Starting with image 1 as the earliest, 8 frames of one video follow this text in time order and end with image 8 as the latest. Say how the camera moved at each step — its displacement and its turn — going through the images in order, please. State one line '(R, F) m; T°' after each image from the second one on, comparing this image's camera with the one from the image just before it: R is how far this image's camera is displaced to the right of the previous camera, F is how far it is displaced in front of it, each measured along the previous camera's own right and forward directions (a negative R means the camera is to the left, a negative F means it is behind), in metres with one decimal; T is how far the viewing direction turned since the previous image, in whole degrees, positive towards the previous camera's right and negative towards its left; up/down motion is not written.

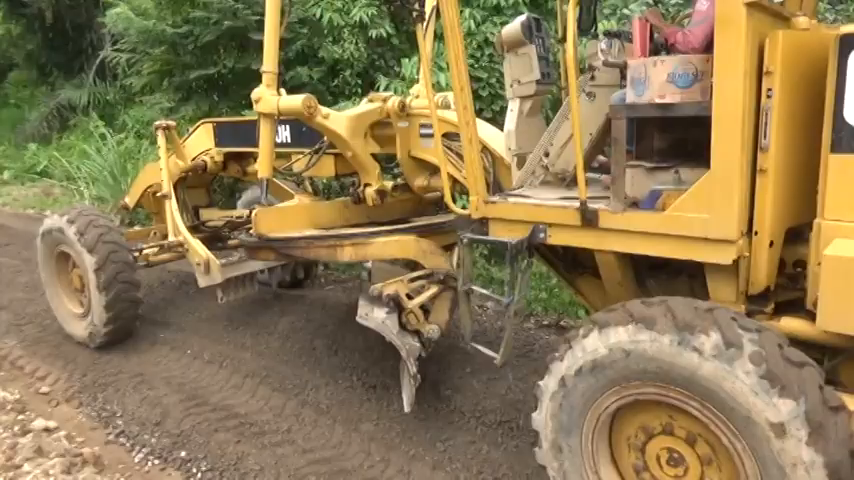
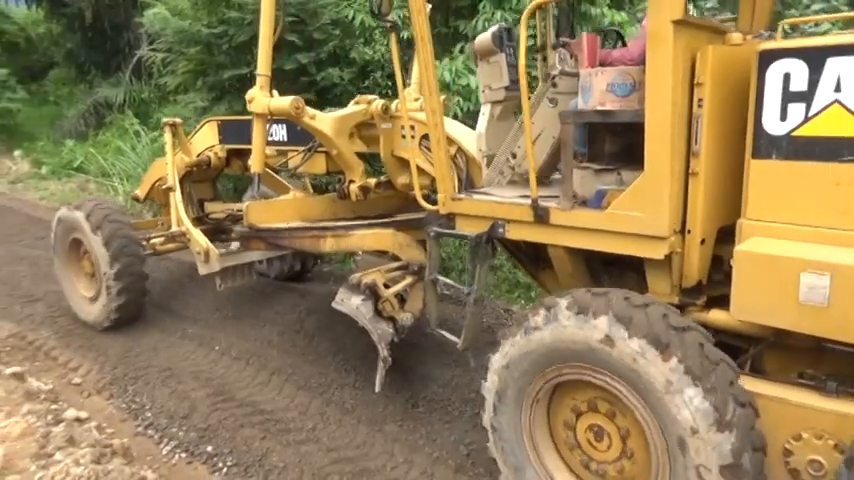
(+0.3, -0.3) m; -2°
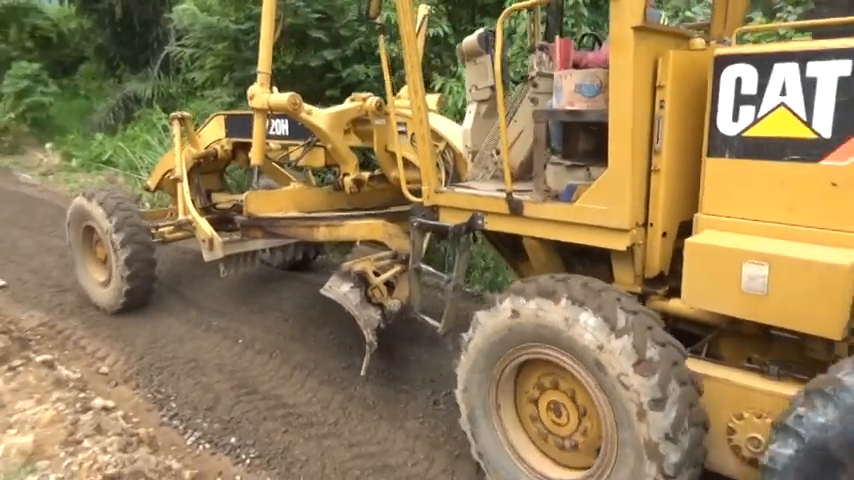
(+0.2, -0.2) m; -2°
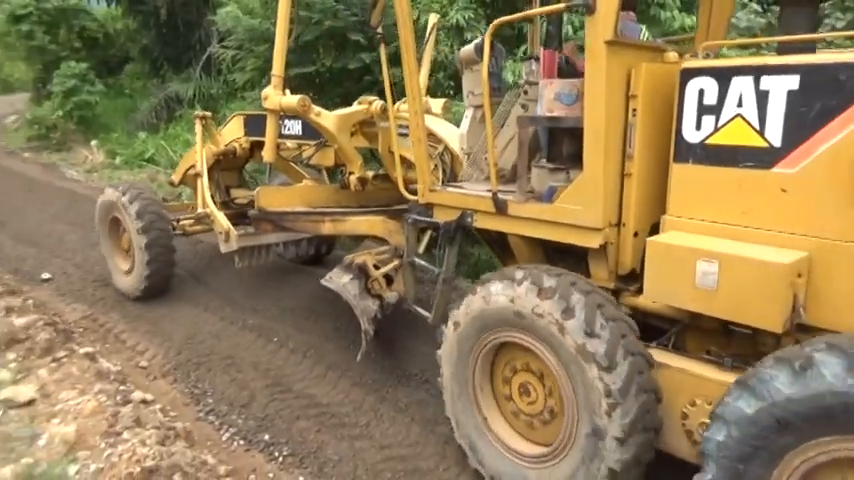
(+0.2, -0.3) m; -3°
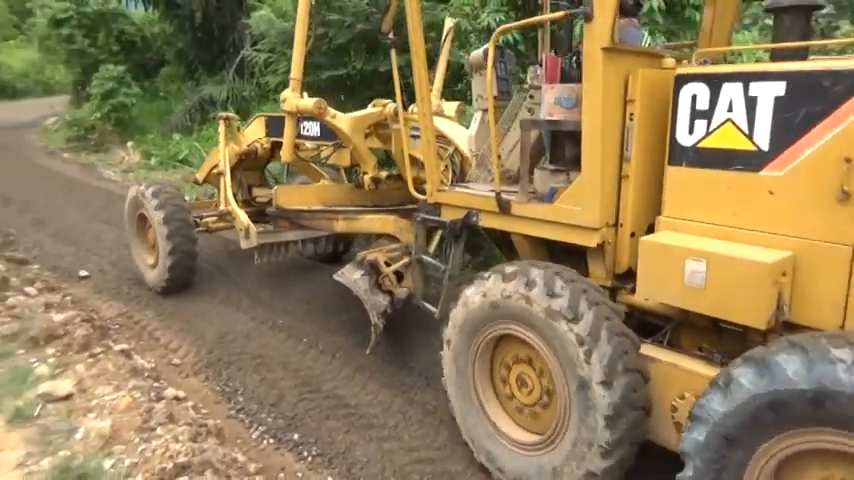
(+0.1, -0.2) m; -2°
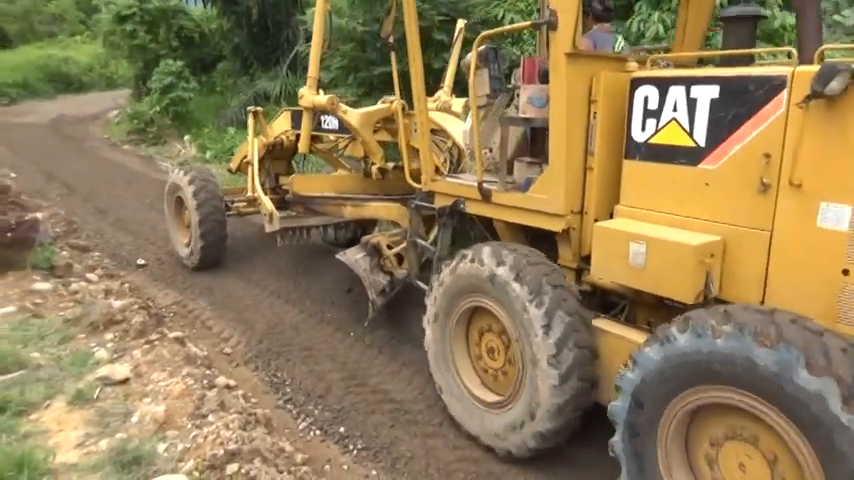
(+0.4, -0.4) m; -4°
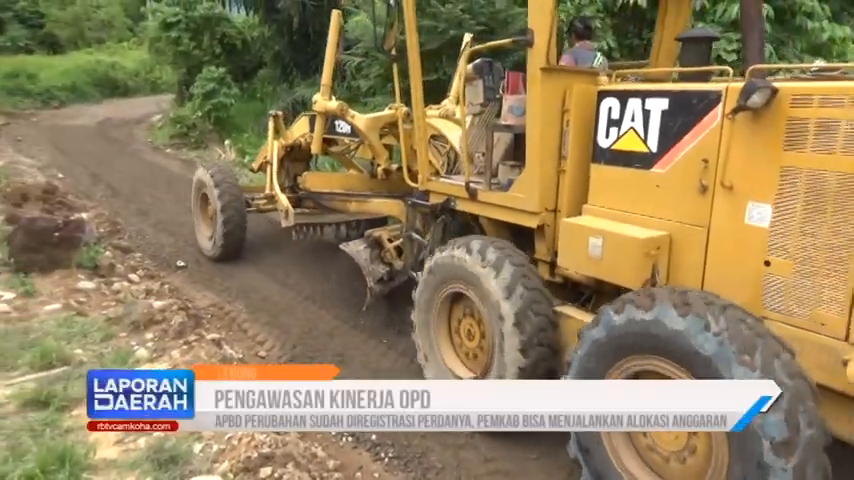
(+0.3, -0.4) m; -3°
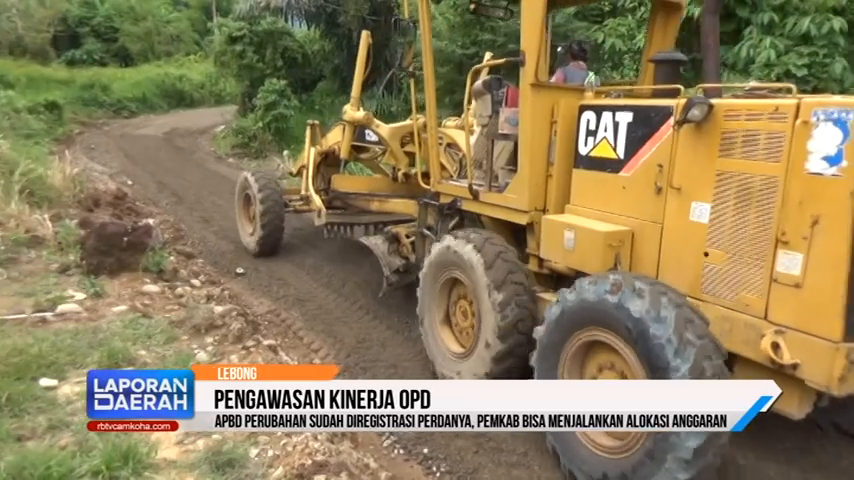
(+0.4, -0.6) m; -5°
